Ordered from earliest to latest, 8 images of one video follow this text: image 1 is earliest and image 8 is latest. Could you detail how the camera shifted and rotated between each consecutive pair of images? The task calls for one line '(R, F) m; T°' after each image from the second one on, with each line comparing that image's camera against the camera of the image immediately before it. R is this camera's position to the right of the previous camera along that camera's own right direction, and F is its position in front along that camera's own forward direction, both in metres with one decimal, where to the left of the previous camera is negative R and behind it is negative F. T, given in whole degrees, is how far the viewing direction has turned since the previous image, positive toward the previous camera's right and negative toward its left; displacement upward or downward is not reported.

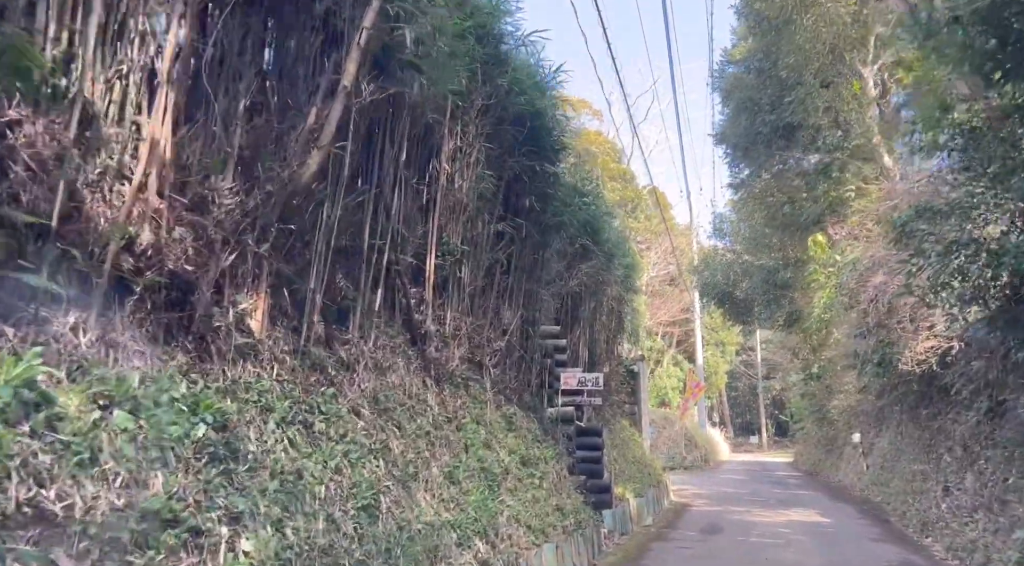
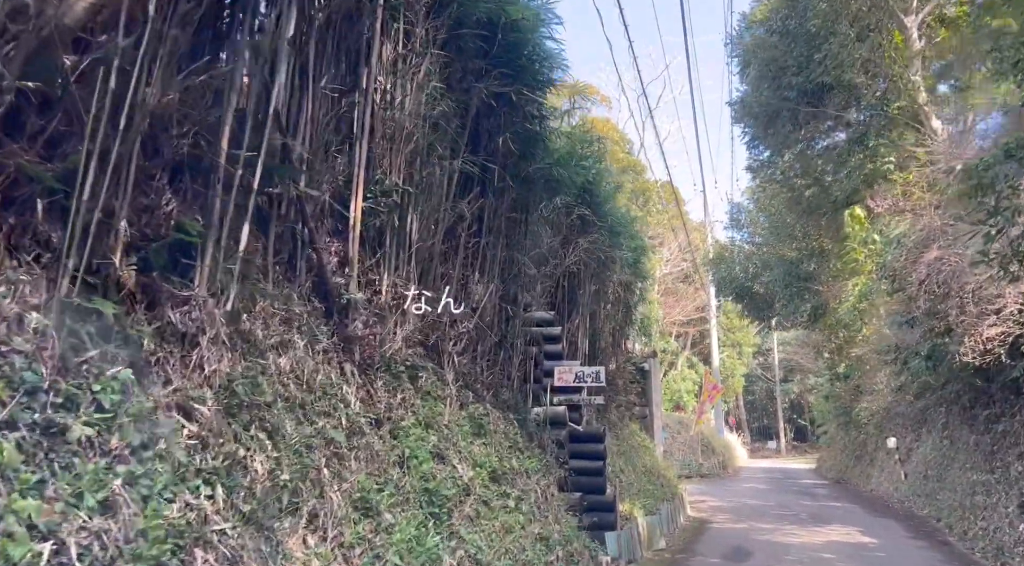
(+0.4, +1.9) m; -1°
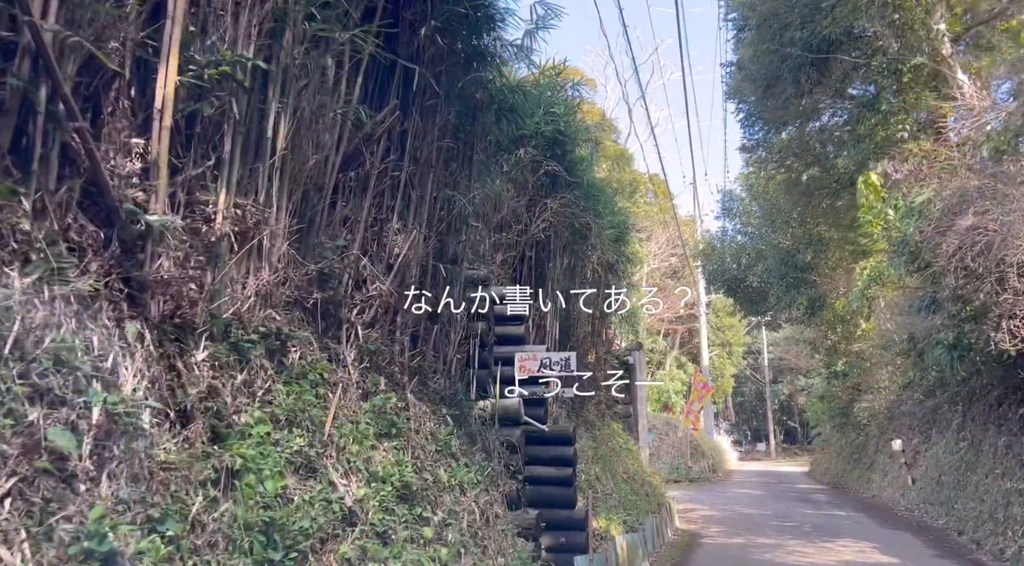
(+0.4, +1.8) m; +1°
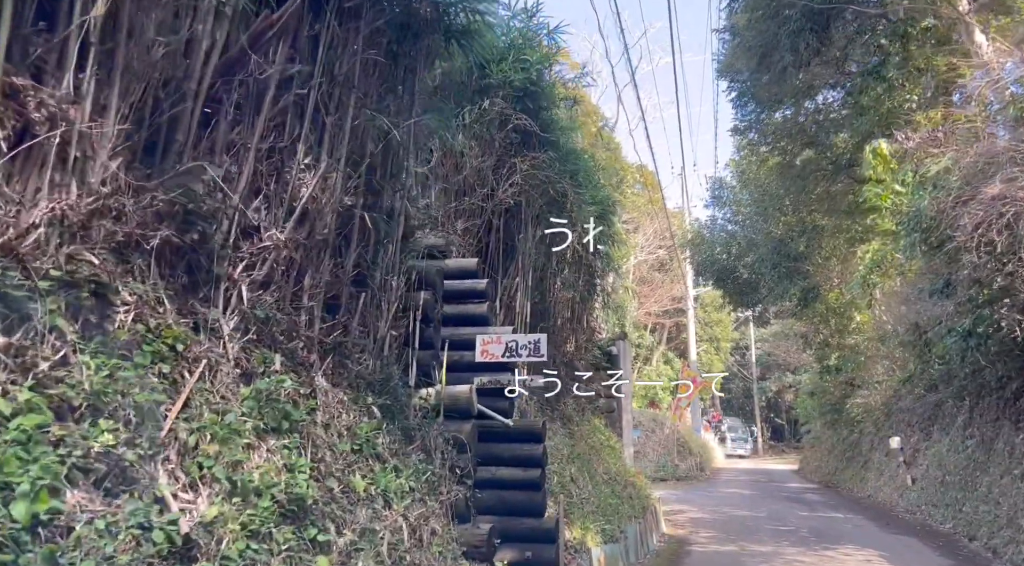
(+0.3, +1.2) m; +1°
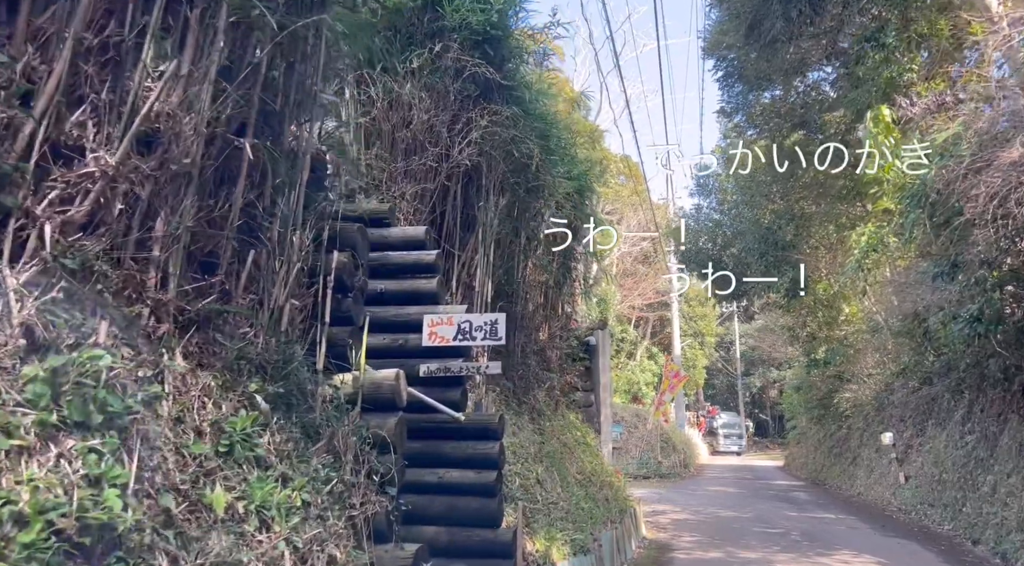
(+0.3, +1.0) m; +1°
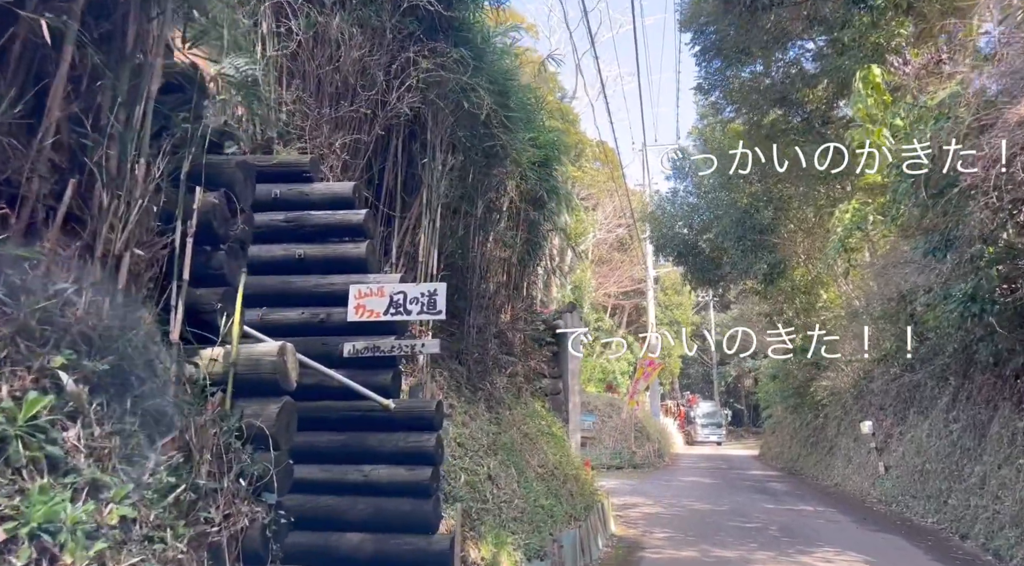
(+0.2, +0.9) m; +2°
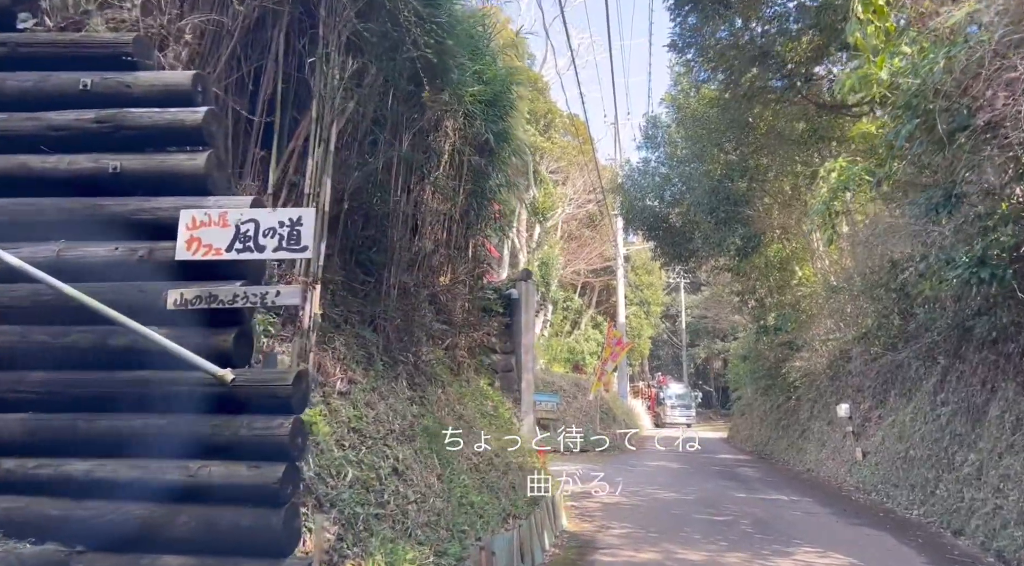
(+0.4, +1.4) m; +2°
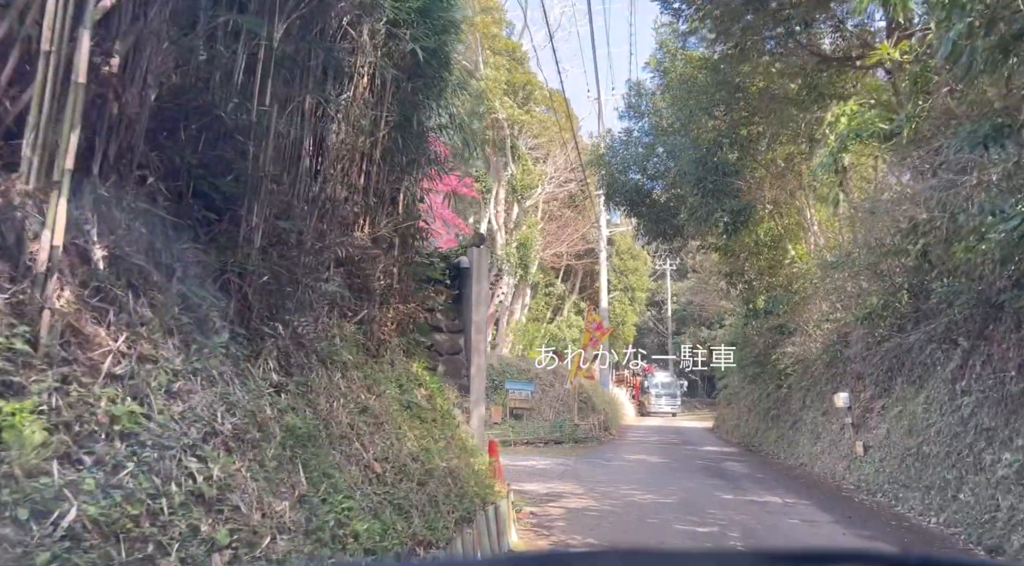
(+0.5, +1.8) m; +1°
